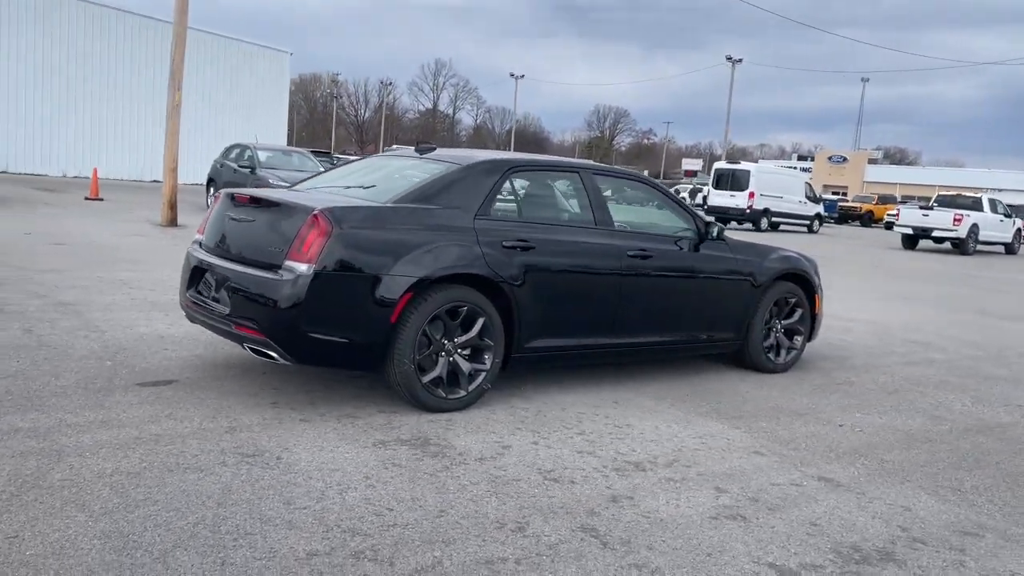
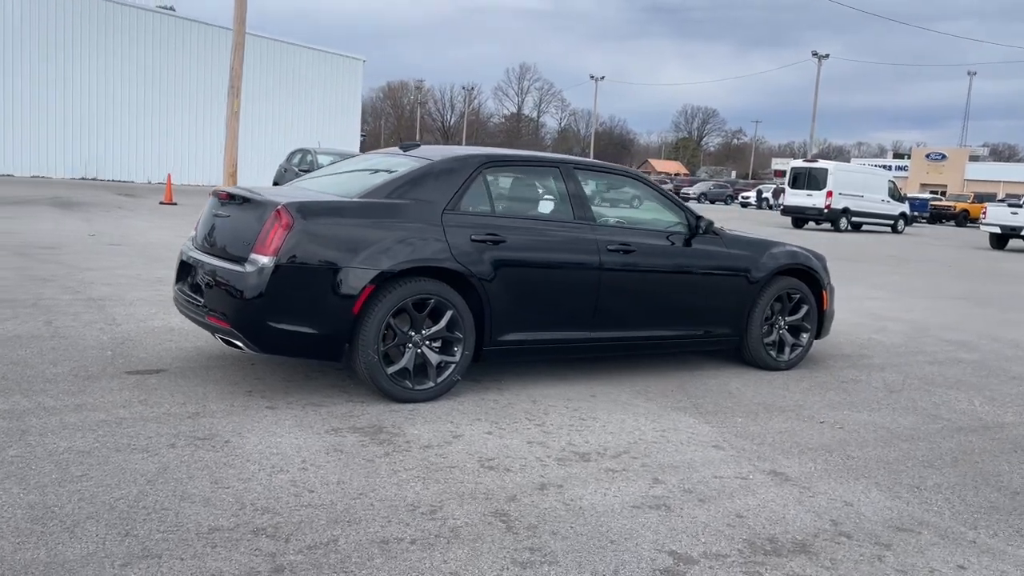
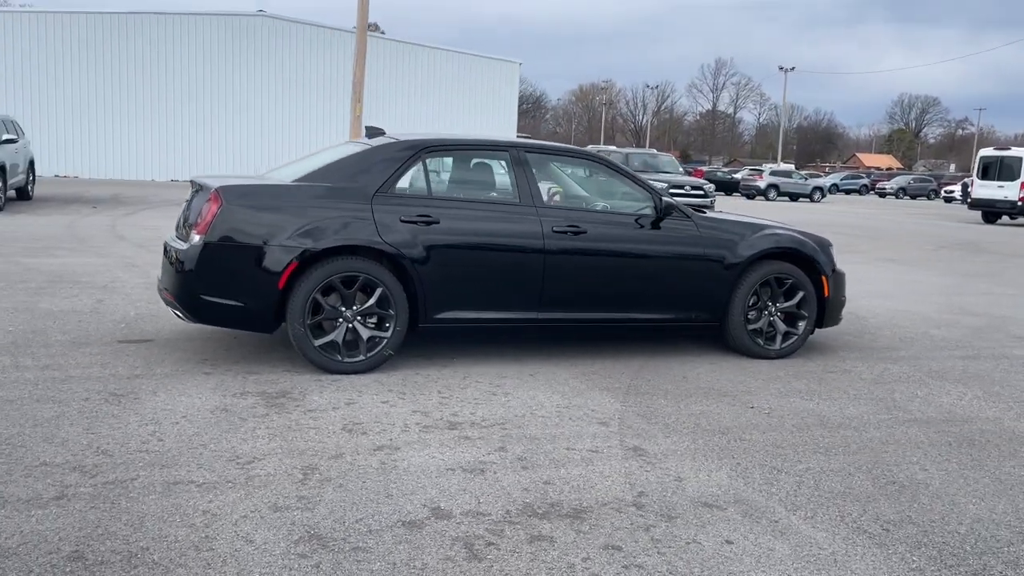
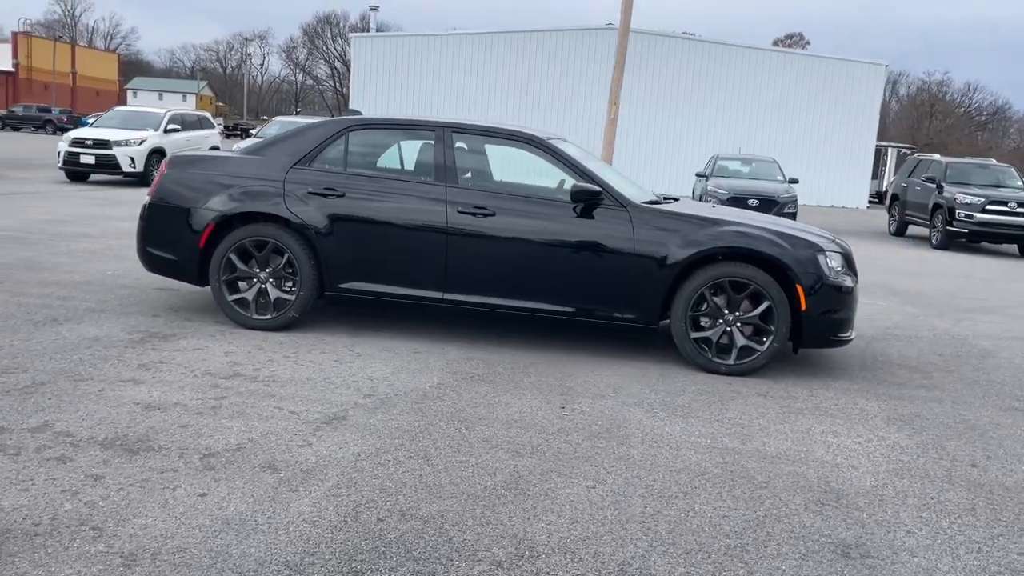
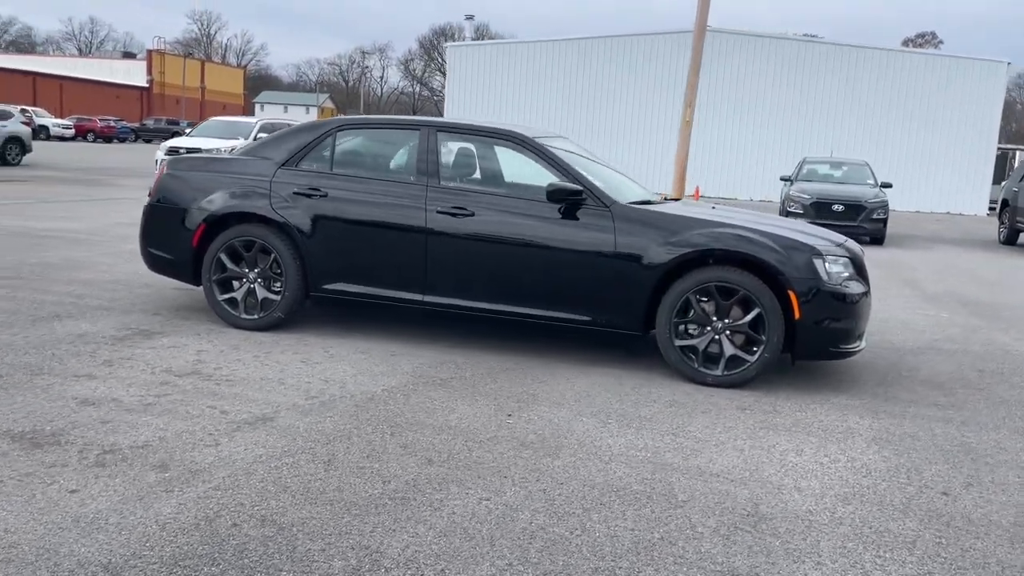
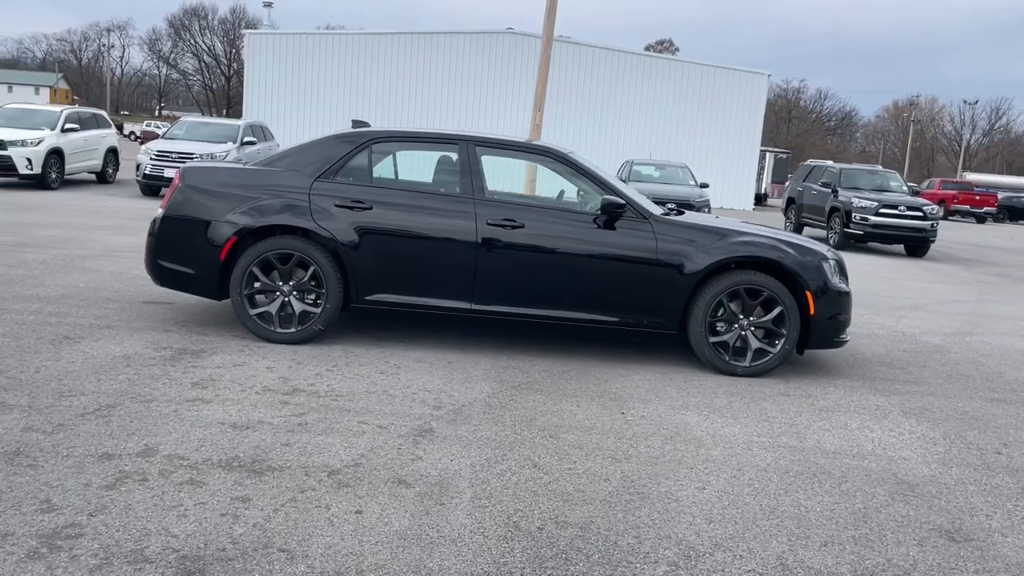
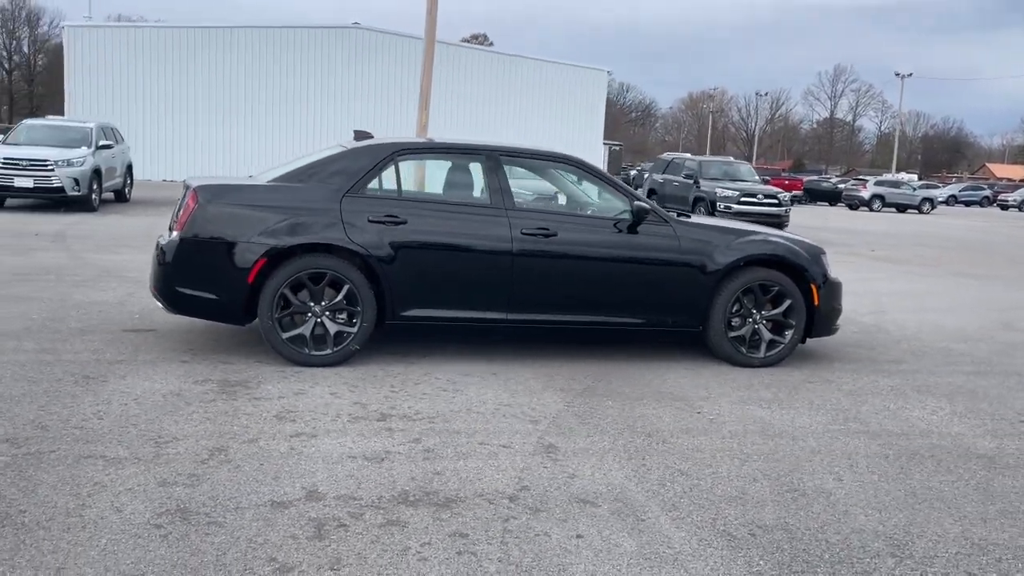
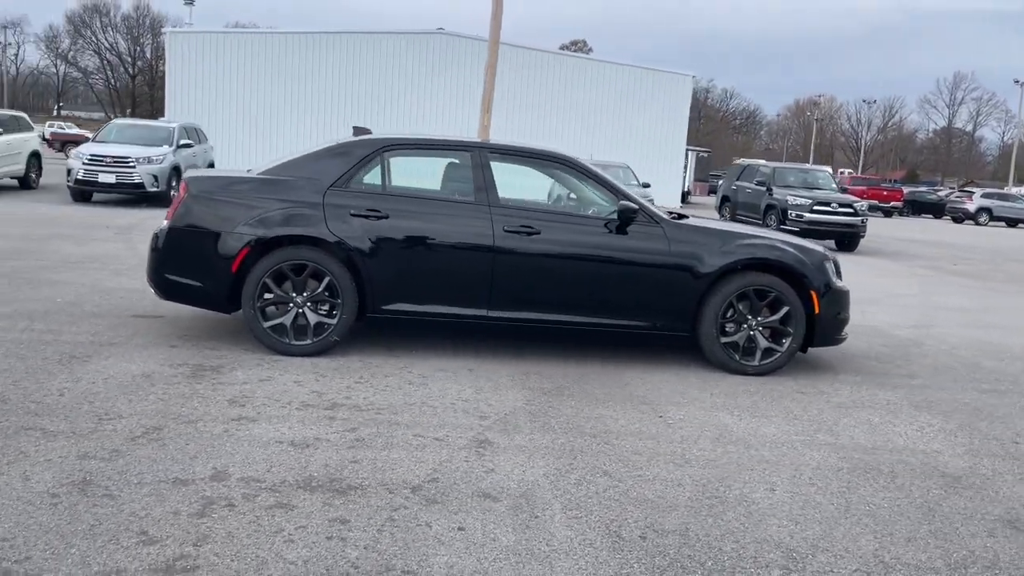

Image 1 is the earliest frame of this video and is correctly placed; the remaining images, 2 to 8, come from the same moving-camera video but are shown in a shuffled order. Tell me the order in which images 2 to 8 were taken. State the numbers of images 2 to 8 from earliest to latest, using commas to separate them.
2, 3, 7, 8, 6, 4, 5
